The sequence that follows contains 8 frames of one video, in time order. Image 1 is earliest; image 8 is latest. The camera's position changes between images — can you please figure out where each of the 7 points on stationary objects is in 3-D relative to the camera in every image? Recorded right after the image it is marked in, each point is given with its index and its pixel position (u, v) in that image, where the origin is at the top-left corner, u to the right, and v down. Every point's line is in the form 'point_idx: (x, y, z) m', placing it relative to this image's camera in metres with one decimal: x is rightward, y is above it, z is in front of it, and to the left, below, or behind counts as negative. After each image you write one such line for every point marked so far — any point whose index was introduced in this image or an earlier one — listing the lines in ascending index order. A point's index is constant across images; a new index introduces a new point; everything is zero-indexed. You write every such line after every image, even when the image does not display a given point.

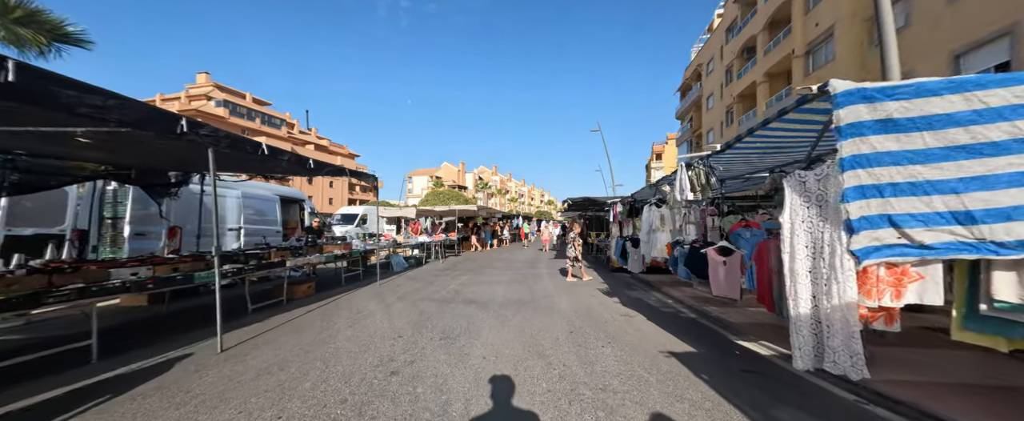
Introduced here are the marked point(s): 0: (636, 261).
0: (+3.6, -1.5, +9.3) m
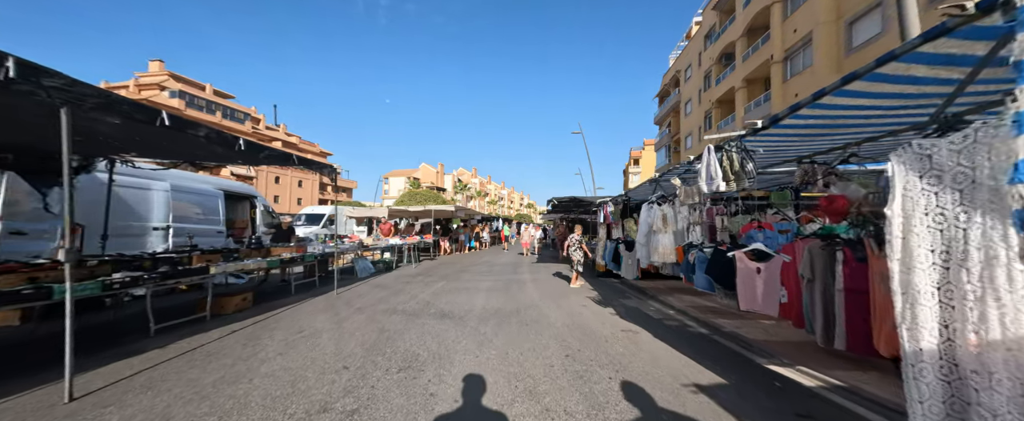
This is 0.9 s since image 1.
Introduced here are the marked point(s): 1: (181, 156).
0: (+3.1, -1.5, +8.4) m
1: (-6.8, +1.1, +6.7) m
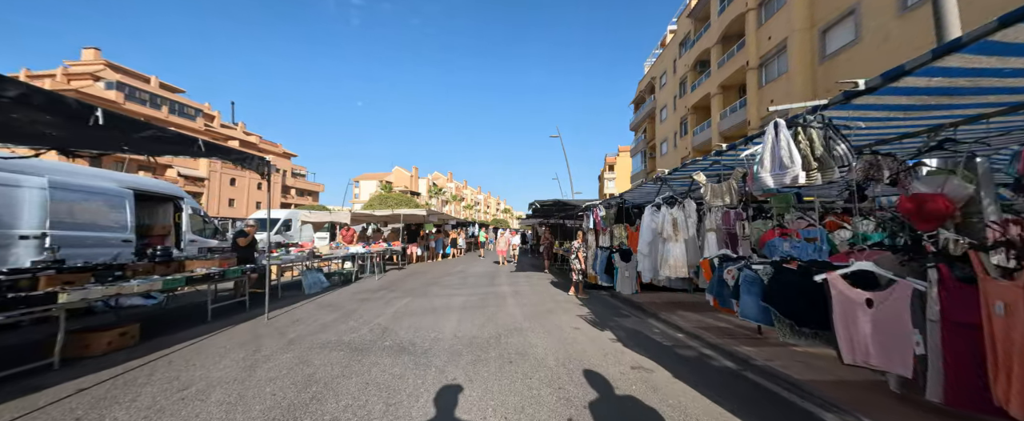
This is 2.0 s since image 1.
0: (+2.6, -1.6, +7.3) m
1: (-7.2, +1.1, +4.9) m
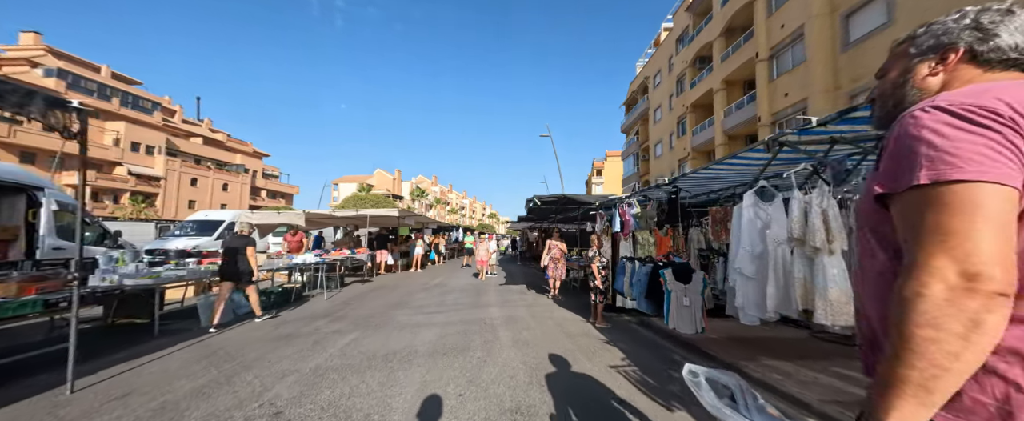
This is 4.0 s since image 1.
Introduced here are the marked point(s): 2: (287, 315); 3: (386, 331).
0: (+2.5, -1.5, +4.8) m
1: (-7.1, +1.3, +2.0) m
2: (-5.1, -2.4, +7.3) m
3: (-2.4, -2.3, +6.2) m
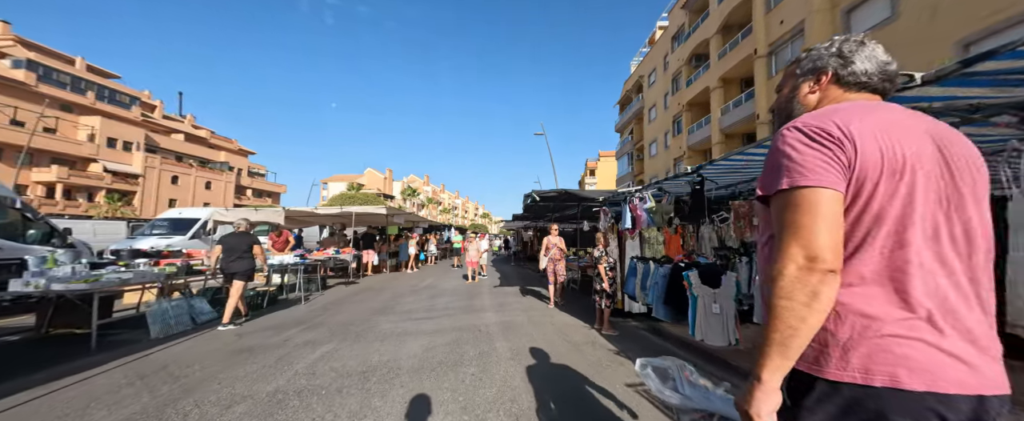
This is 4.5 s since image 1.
0: (+2.6, -1.4, +4.1) m
1: (-7.0, +1.4, +1.1) m
2: (-5.1, -2.3, +6.5) m
3: (-2.5, -2.2, +5.4) m
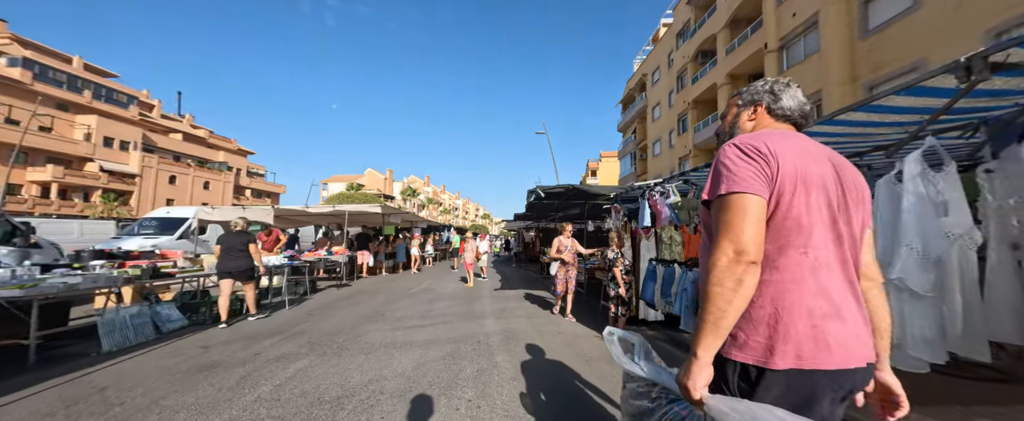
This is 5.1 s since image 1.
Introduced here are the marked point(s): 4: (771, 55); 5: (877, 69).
0: (+2.6, -1.3, +3.4) m
1: (-7.0, +1.5, +0.4) m
2: (-5.1, -2.2, +5.8) m
3: (-2.4, -2.1, +4.8) m
4: (+15.4, +9.3, +19.3) m
5: (+16.0, +6.2, +14.2) m
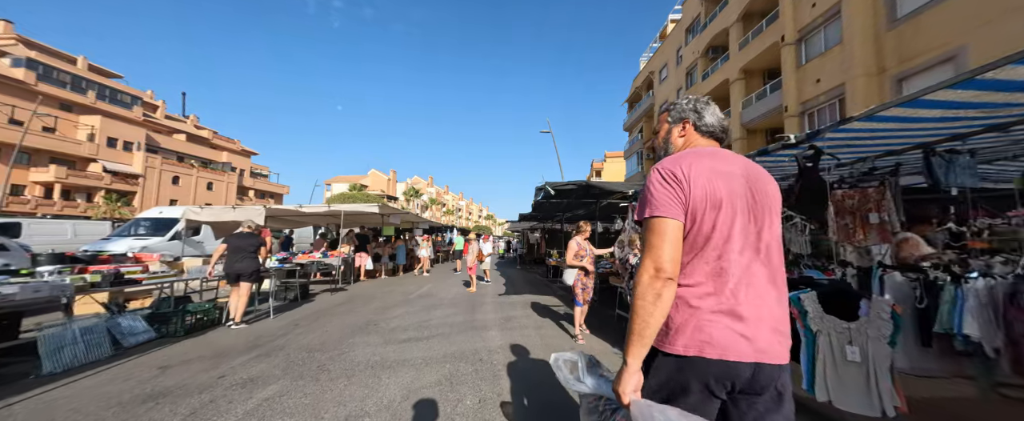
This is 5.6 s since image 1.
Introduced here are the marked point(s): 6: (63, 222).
0: (+2.7, -1.3, +2.6) m
1: (-6.9, +1.5, -0.2) m
2: (-5.0, -2.2, +5.1) m
3: (-2.3, -2.1, +4.0) m
4: (+15.7, +9.2, +18.4) m
5: (+16.2, +6.2, +13.3) m
6: (-24.6, -0.6, +17.7) m
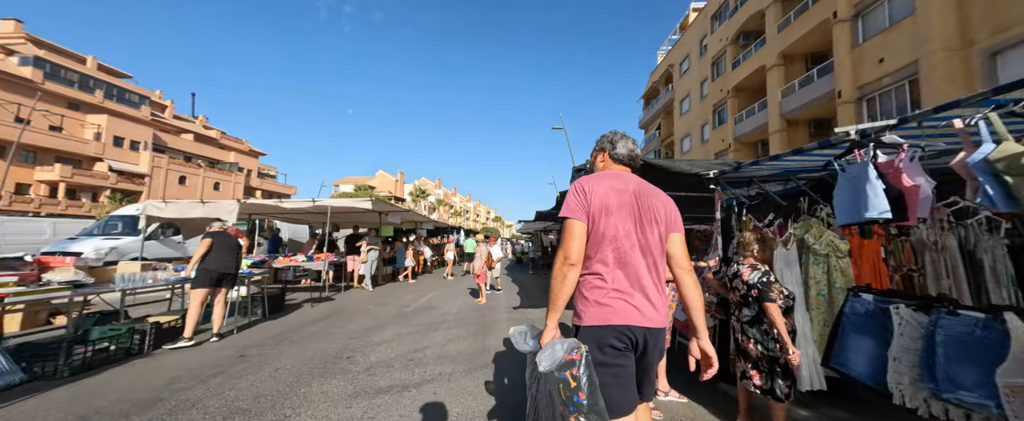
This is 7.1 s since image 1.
0: (+3.0, -1.1, +0.7) m
1: (-6.7, +1.7, -1.9) m
2: (-4.6, -2.0, +3.4) m
3: (-2.0, -2.0, +2.2) m
4: (+16.4, +9.2, +16.2) m
5: (+16.8, +6.2, +11.1) m
6: (-23.9, -0.5, +16.4) m
